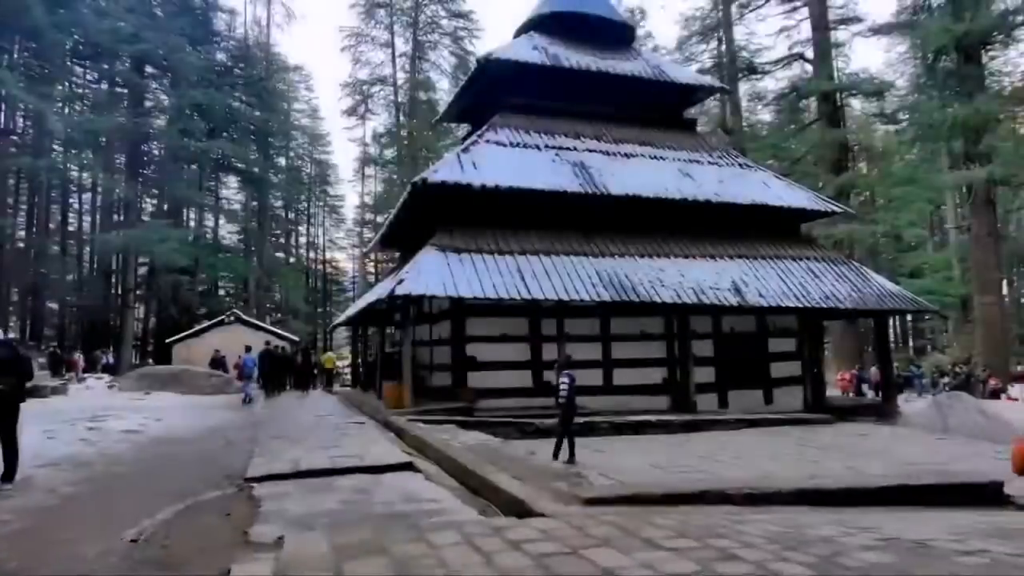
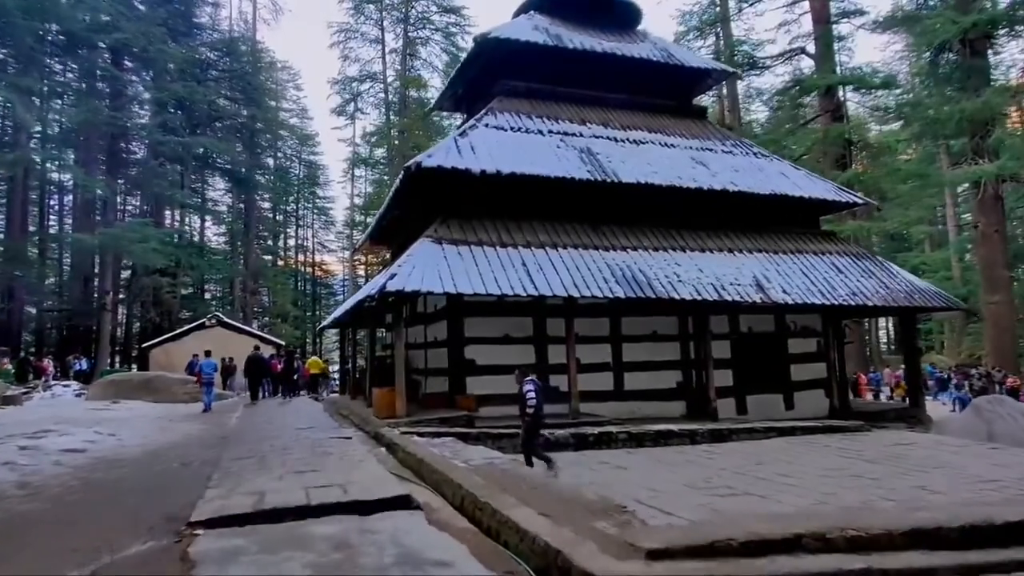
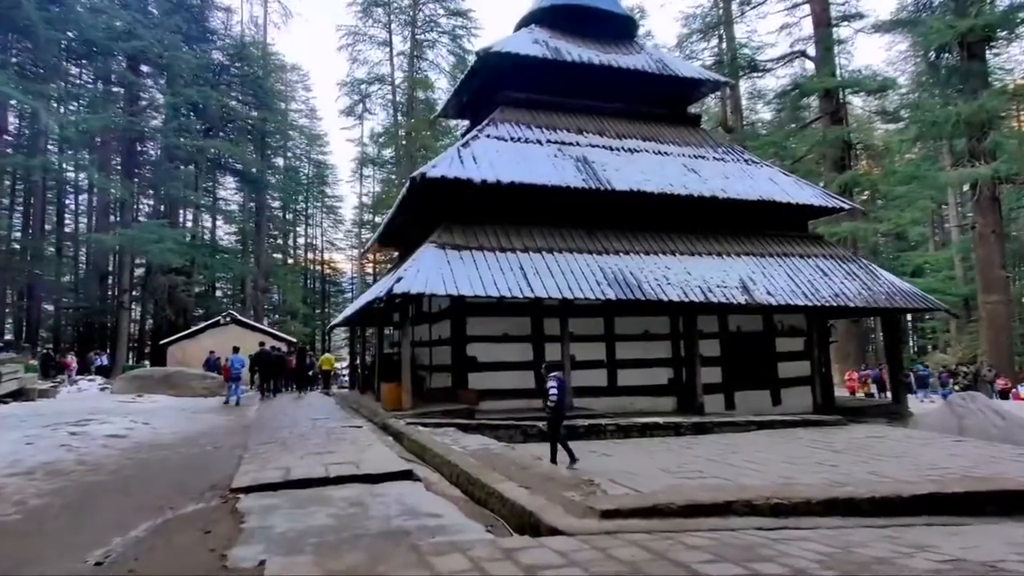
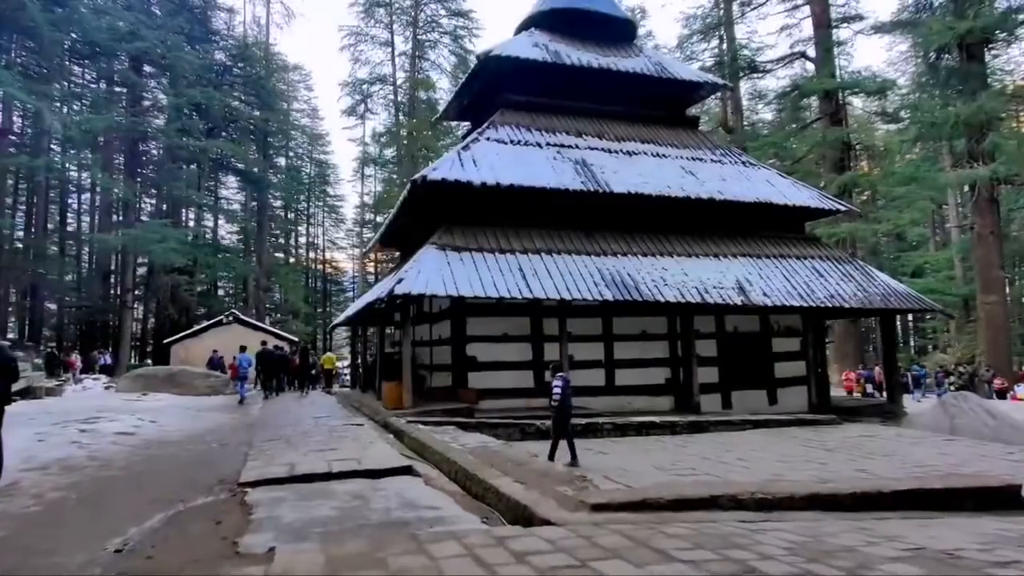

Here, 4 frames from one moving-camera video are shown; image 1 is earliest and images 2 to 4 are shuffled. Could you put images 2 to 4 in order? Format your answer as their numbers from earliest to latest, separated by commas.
4, 3, 2
